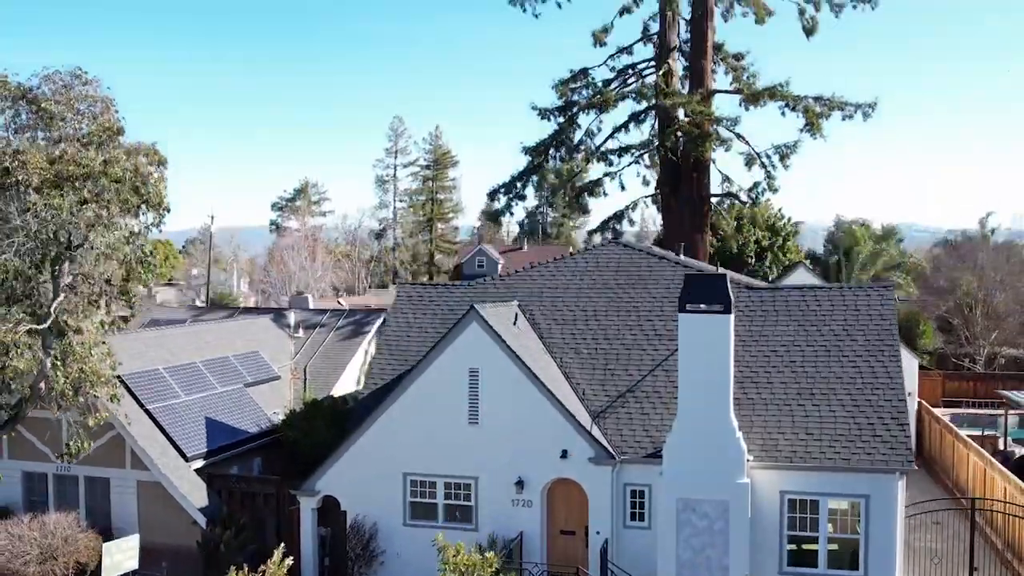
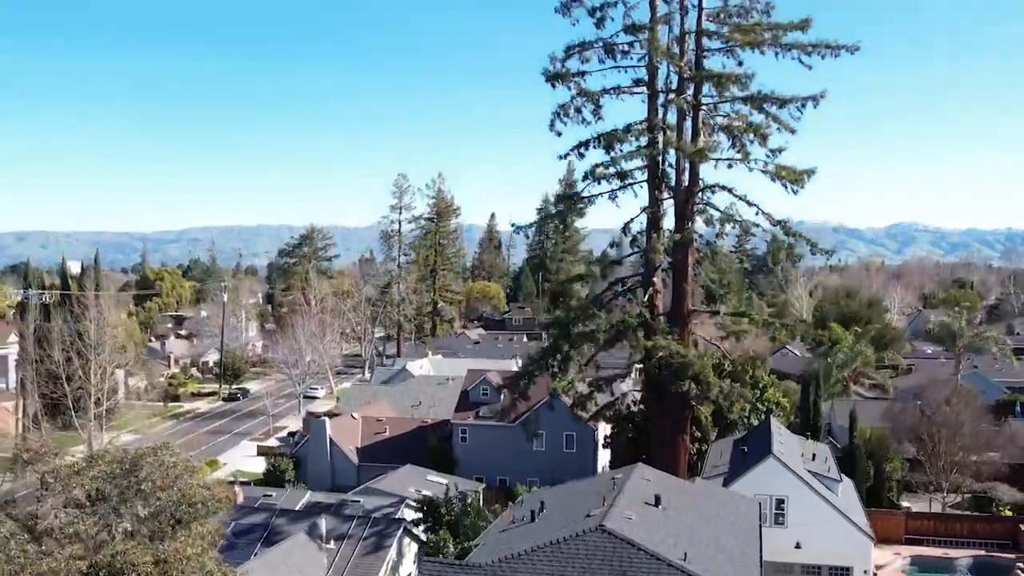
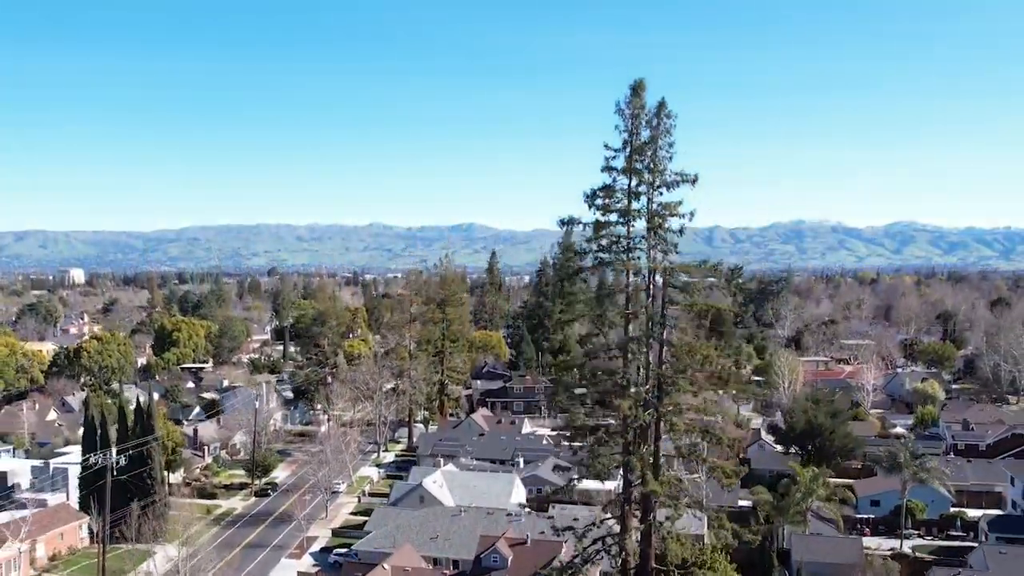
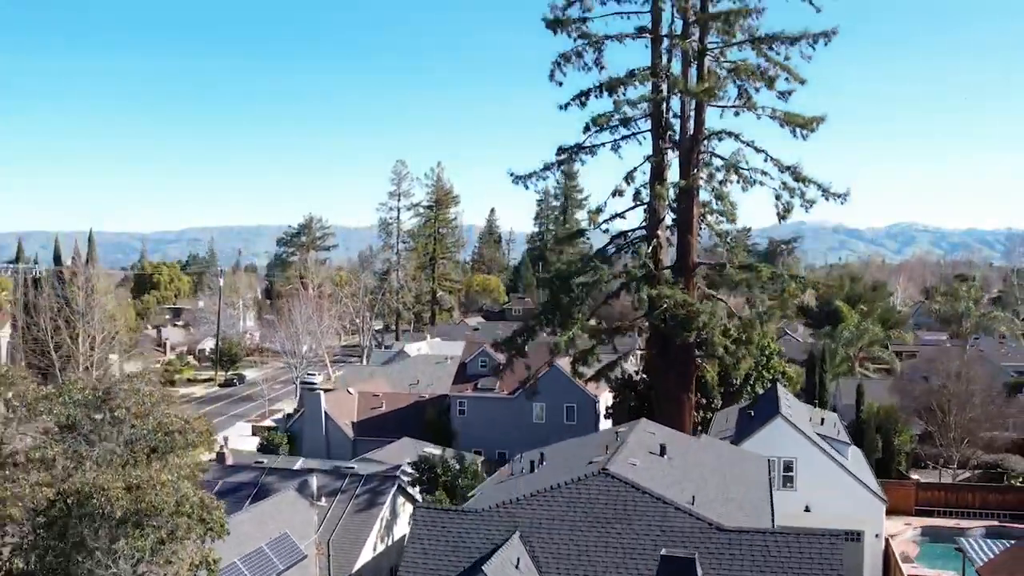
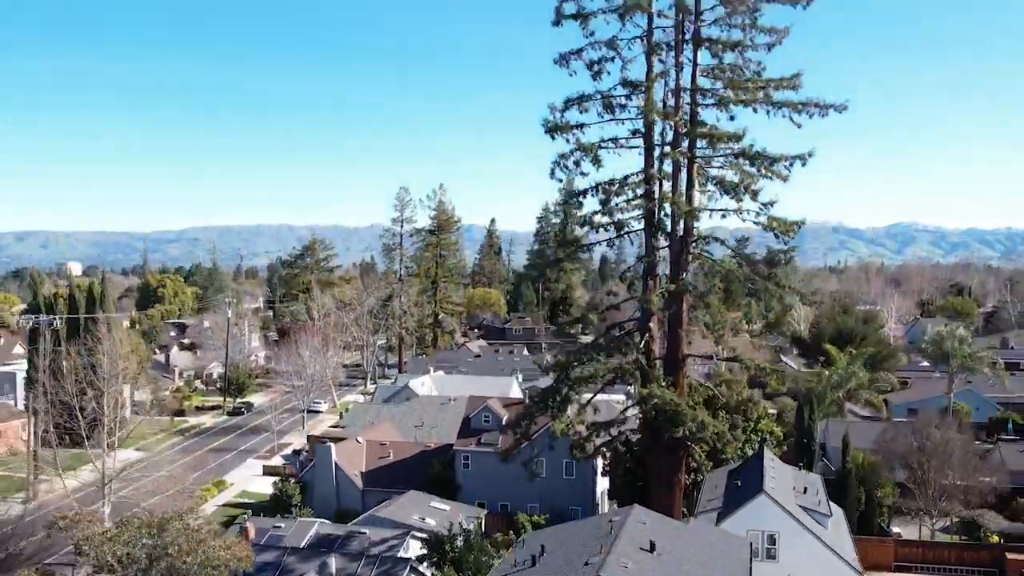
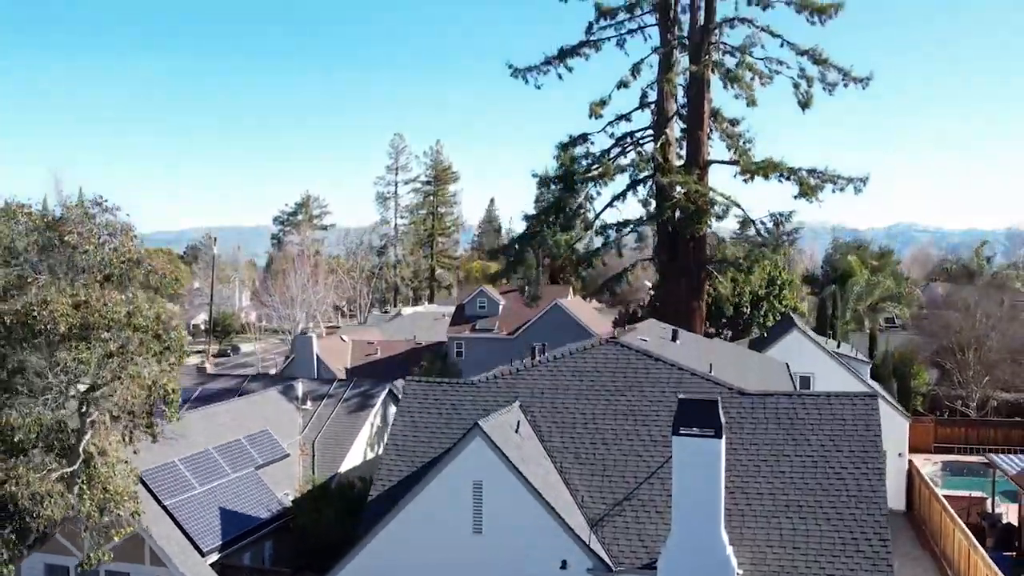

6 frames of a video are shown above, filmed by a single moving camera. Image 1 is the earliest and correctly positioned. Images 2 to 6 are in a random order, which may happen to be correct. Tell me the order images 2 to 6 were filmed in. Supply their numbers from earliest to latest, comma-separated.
6, 4, 2, 5, 3
